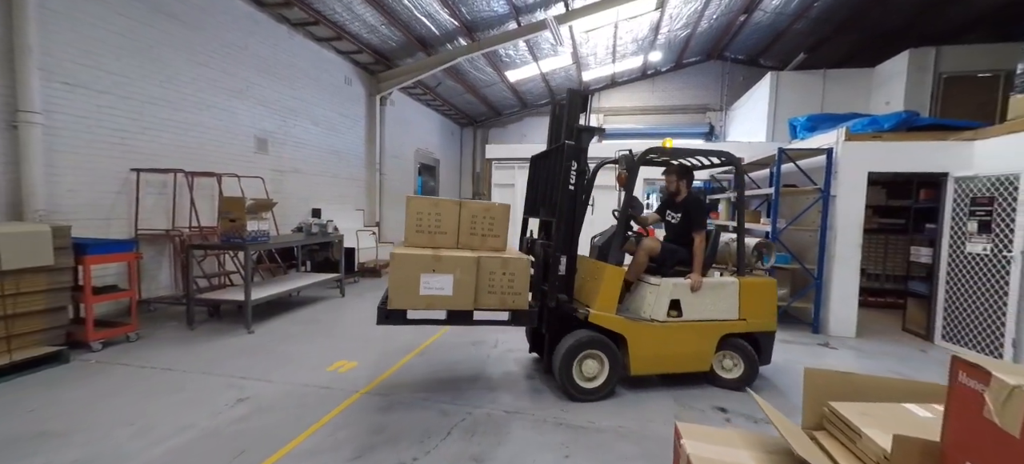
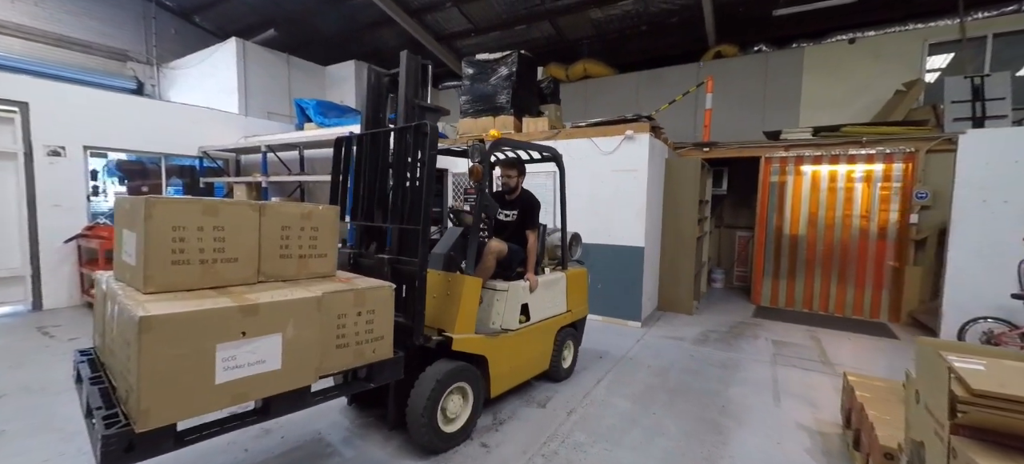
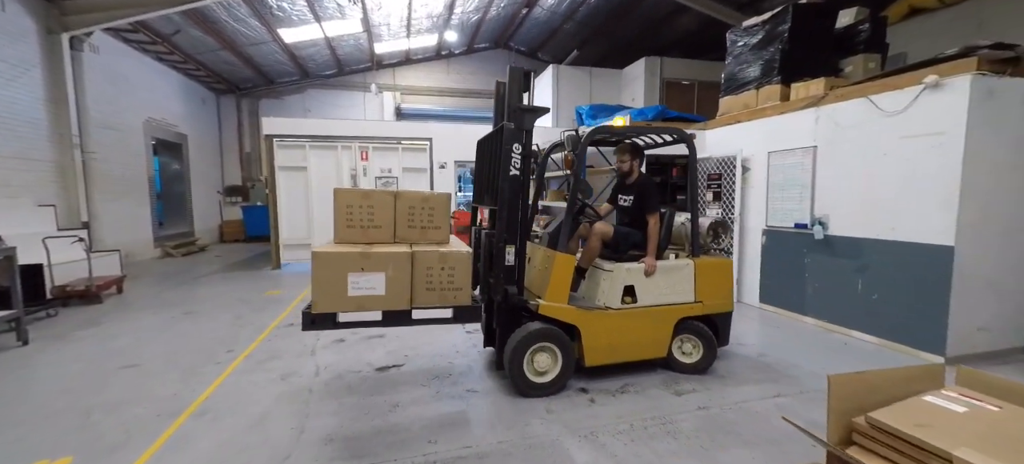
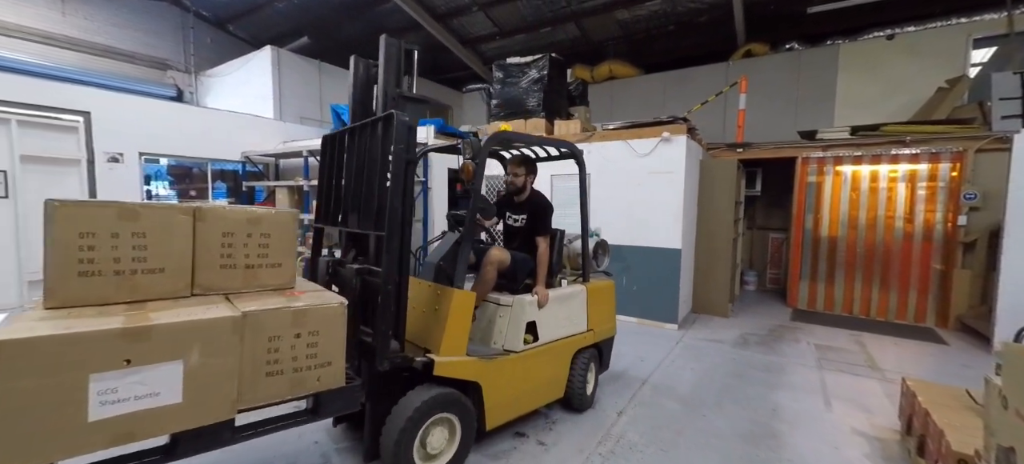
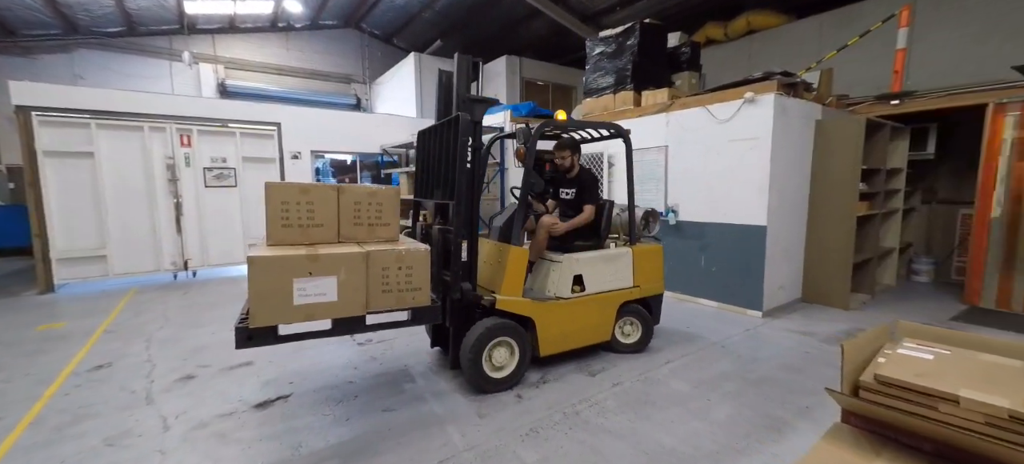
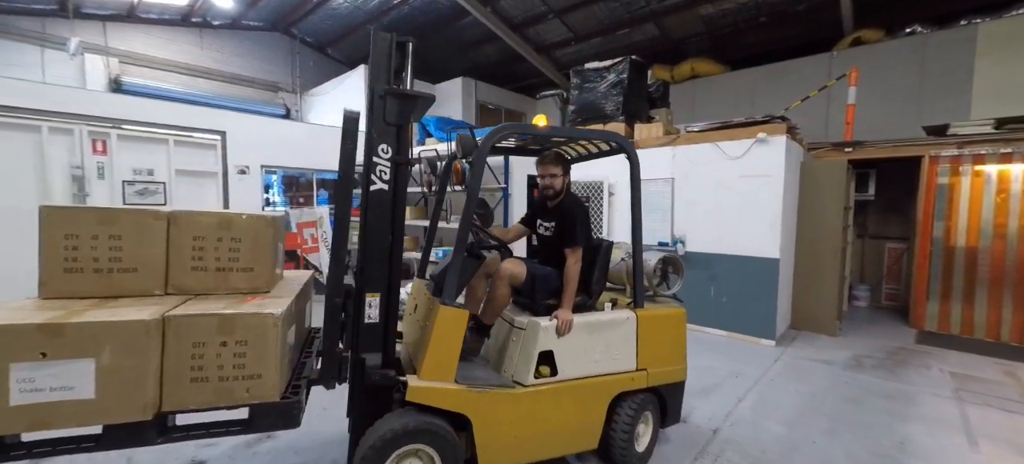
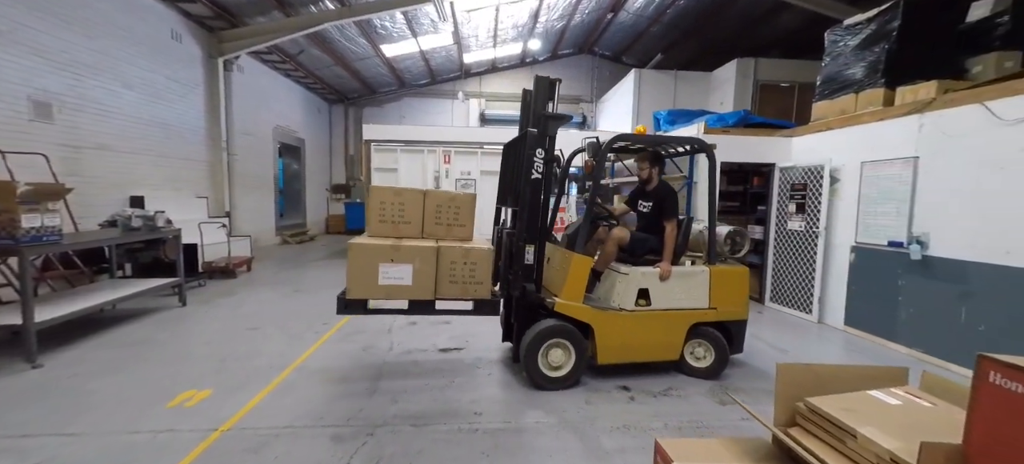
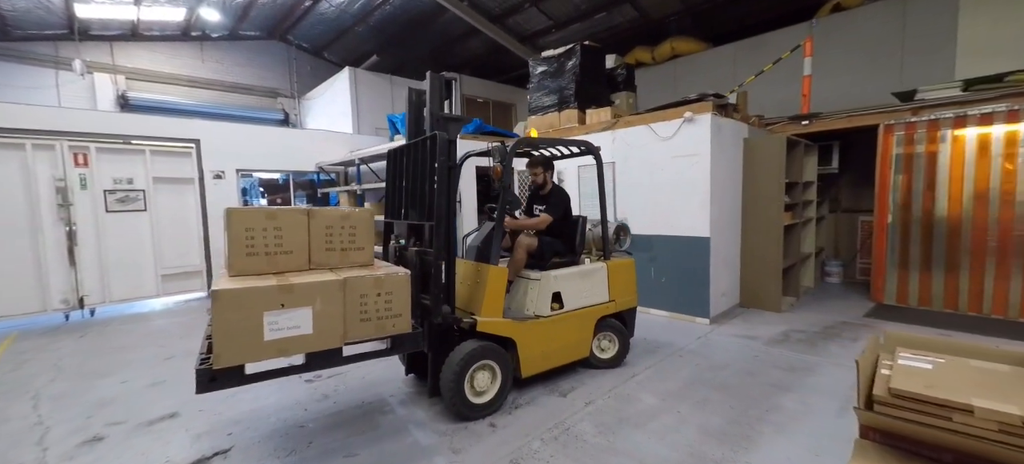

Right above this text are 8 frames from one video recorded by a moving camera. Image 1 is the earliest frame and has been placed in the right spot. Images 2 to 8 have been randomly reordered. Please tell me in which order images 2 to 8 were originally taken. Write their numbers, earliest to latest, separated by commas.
7, 3, 5, 8, 2, 4, 6
